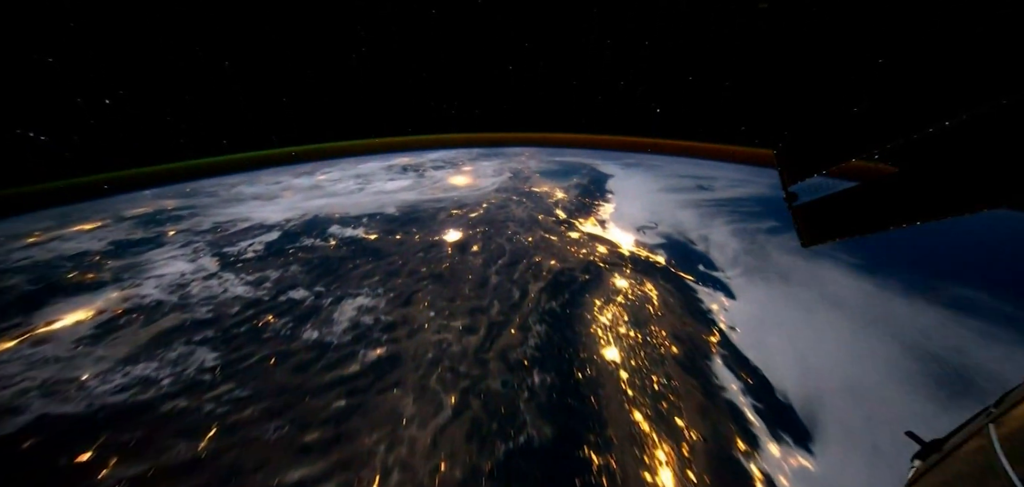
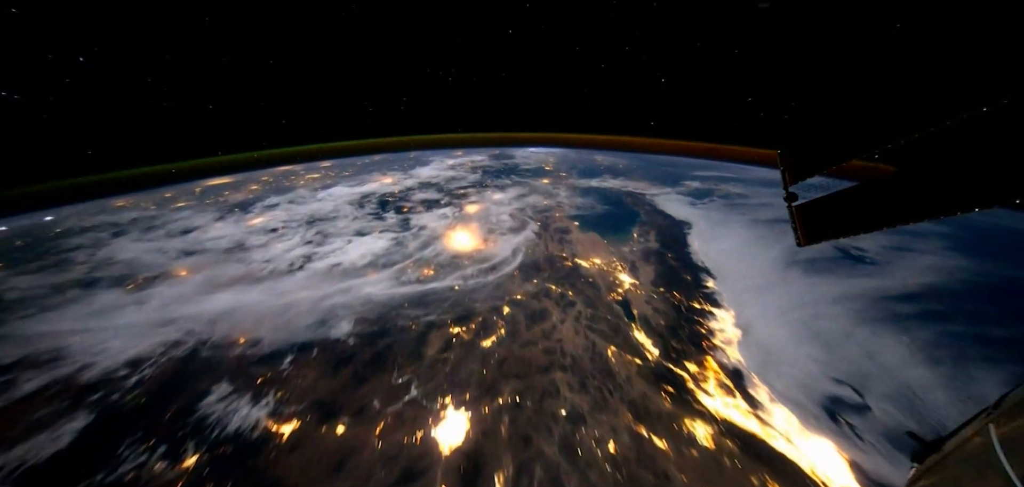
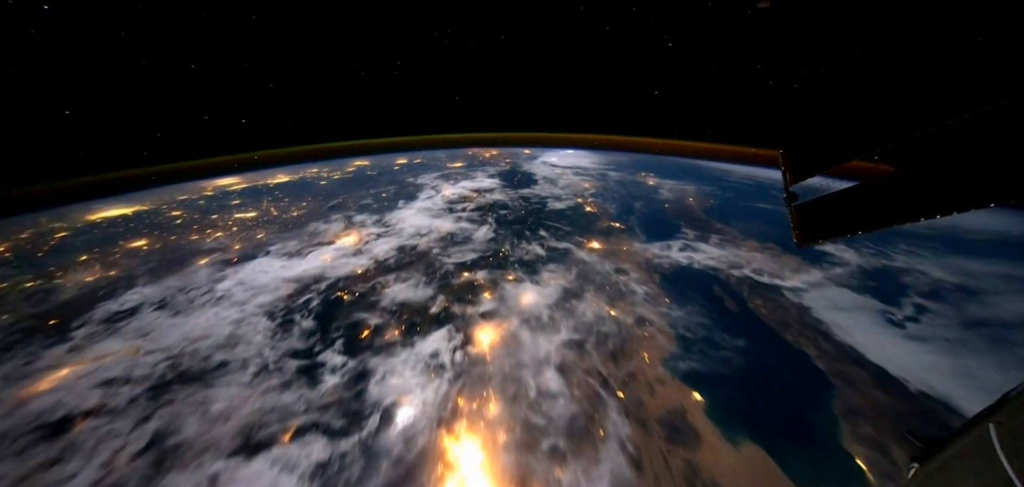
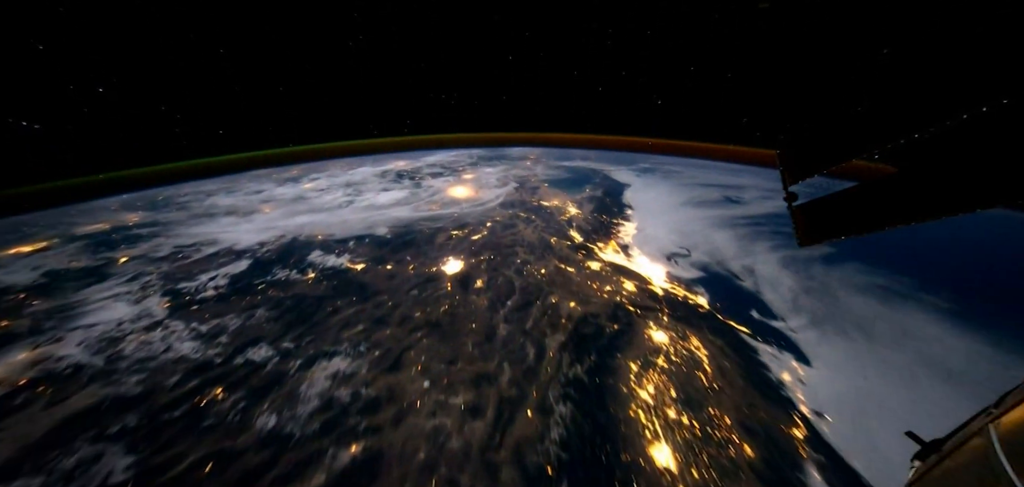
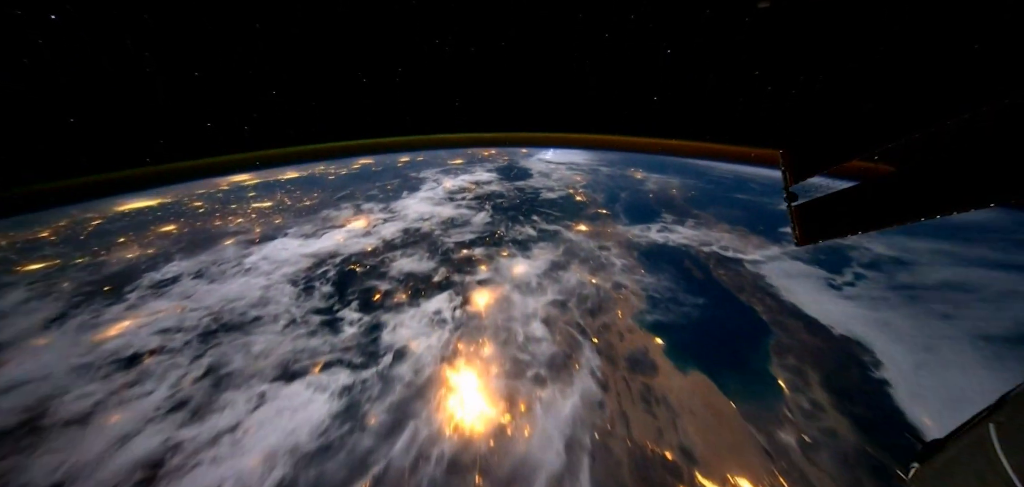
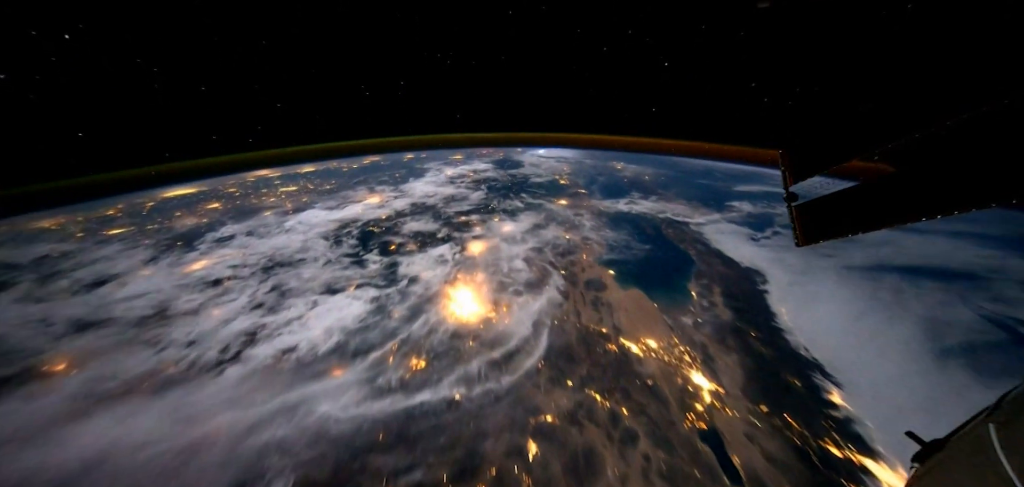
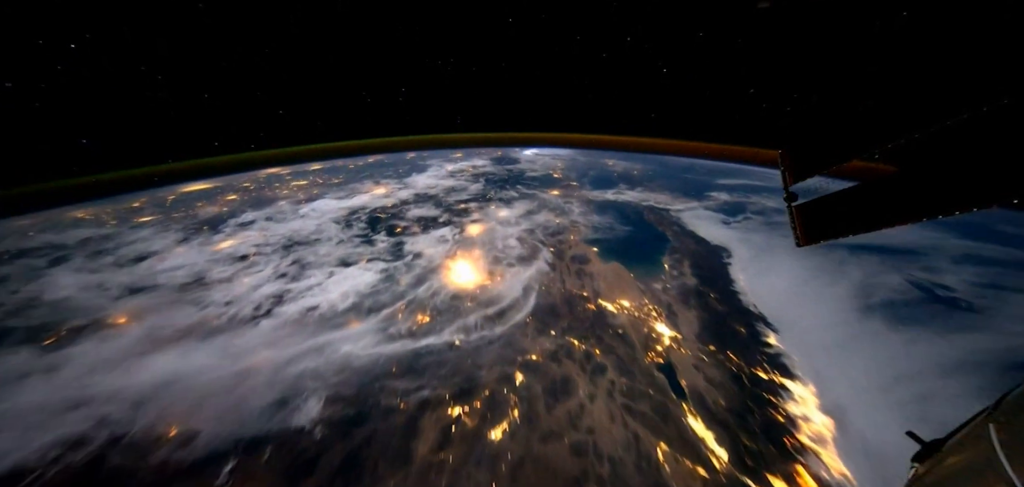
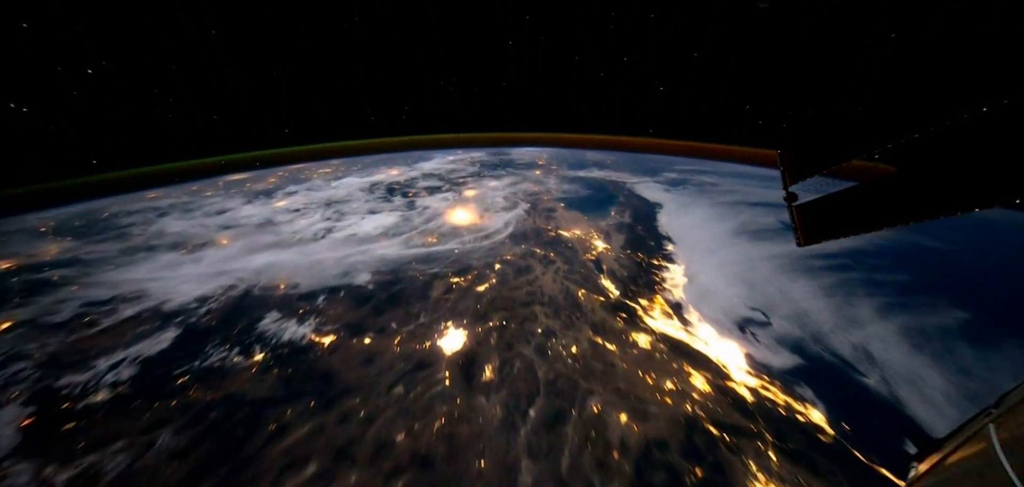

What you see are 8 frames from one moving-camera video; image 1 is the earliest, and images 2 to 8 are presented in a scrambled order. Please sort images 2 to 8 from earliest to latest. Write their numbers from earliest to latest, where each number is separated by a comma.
4, 8, 2, 7, 6, 5, 3
